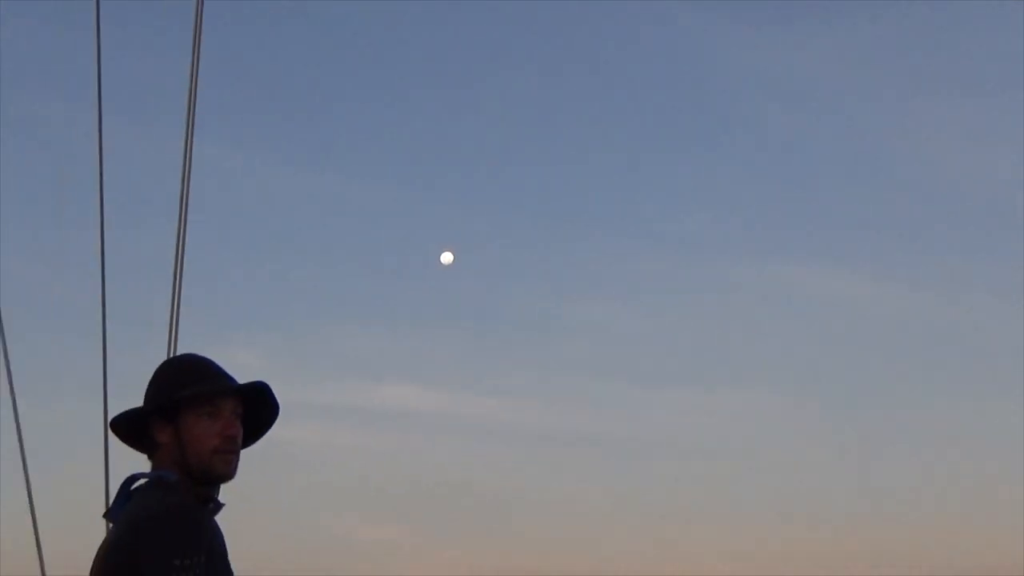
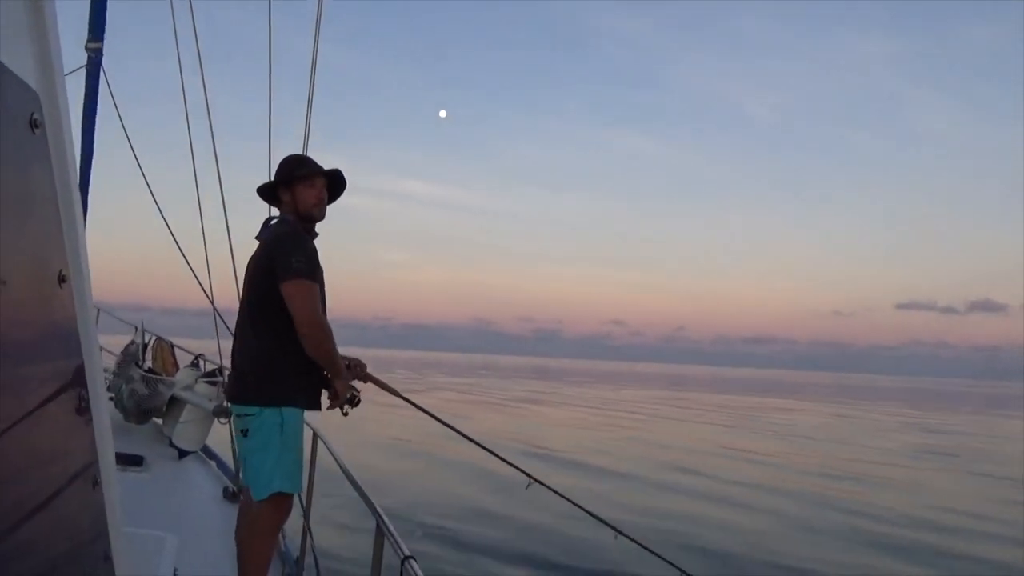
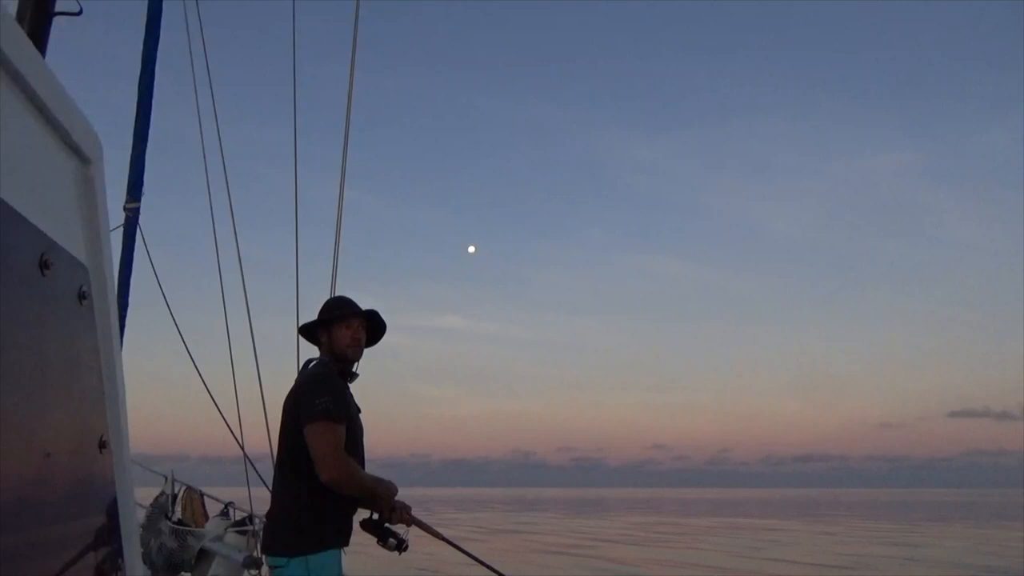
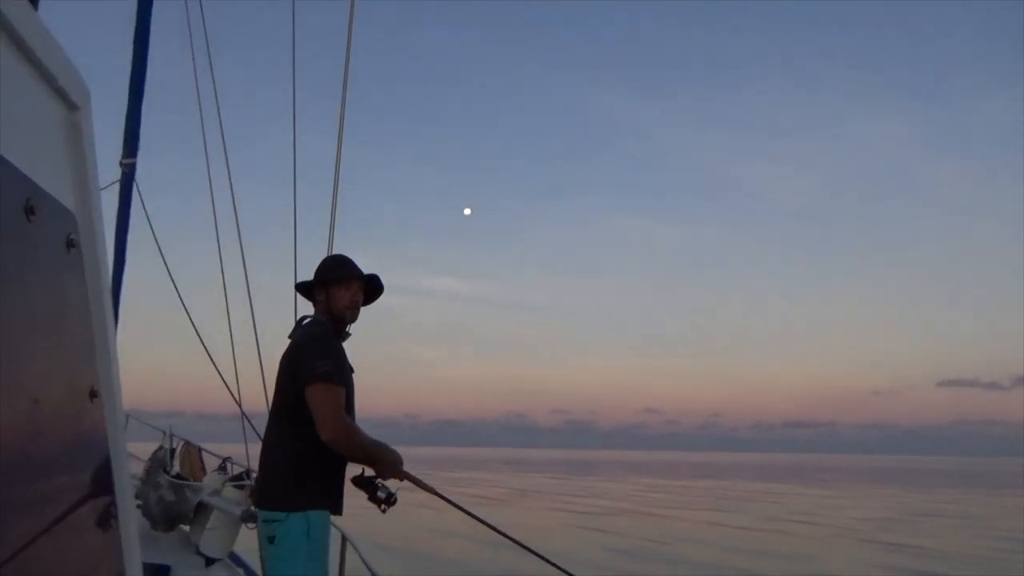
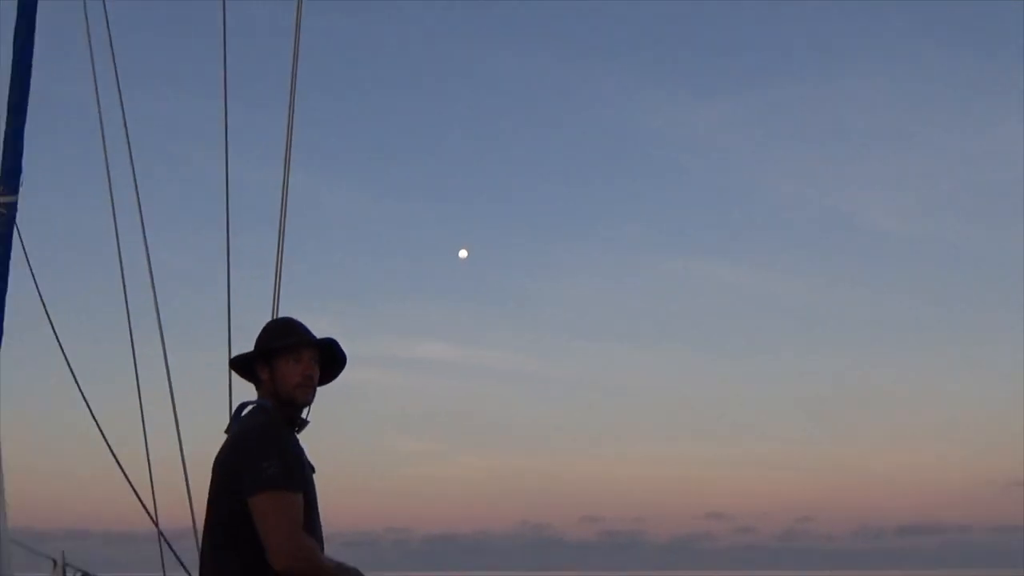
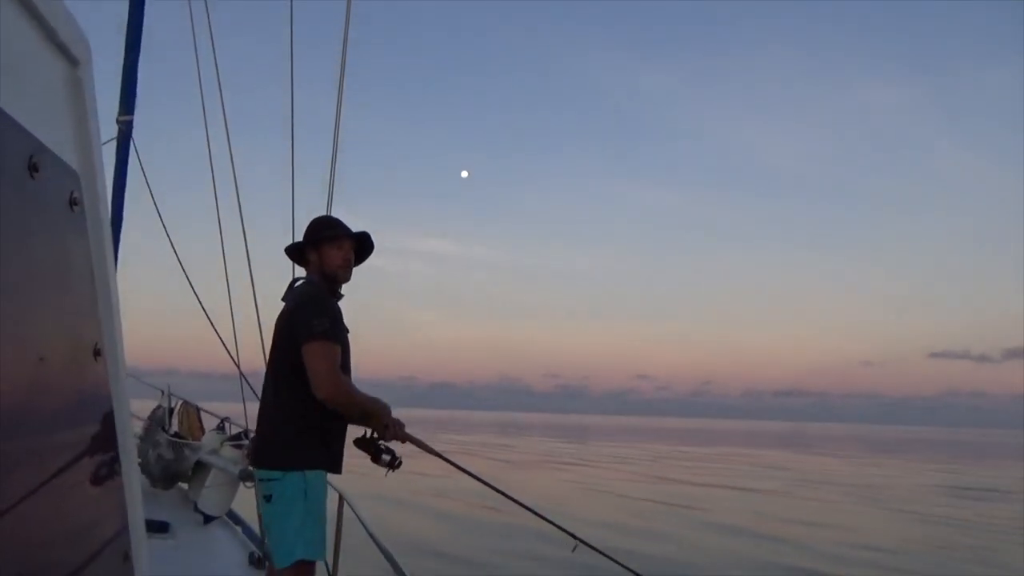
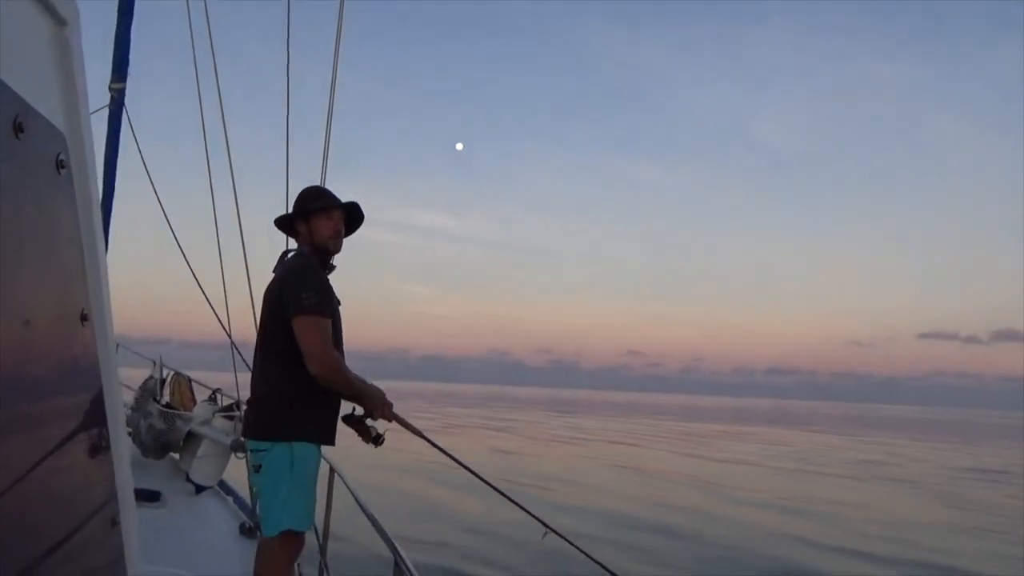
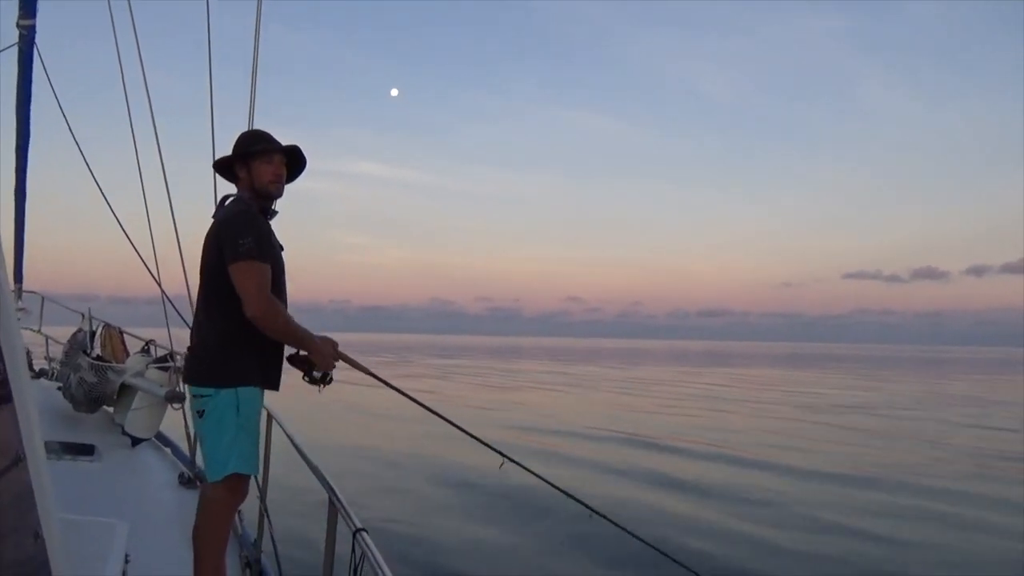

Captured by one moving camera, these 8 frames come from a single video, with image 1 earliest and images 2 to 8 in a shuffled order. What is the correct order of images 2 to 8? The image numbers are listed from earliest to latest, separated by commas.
5, 3, 4, 6, 7, 2, 8
